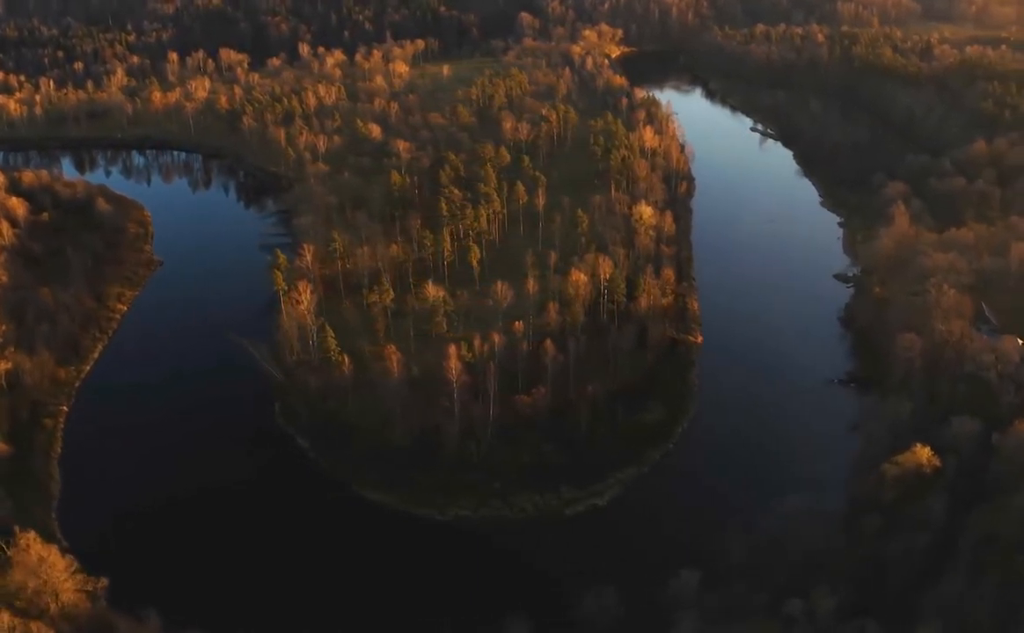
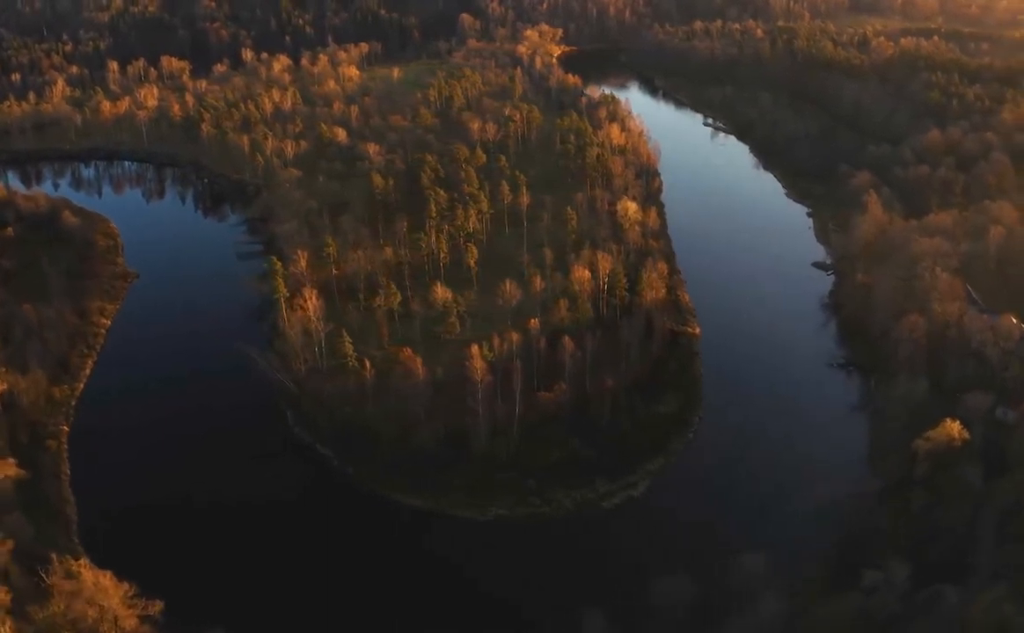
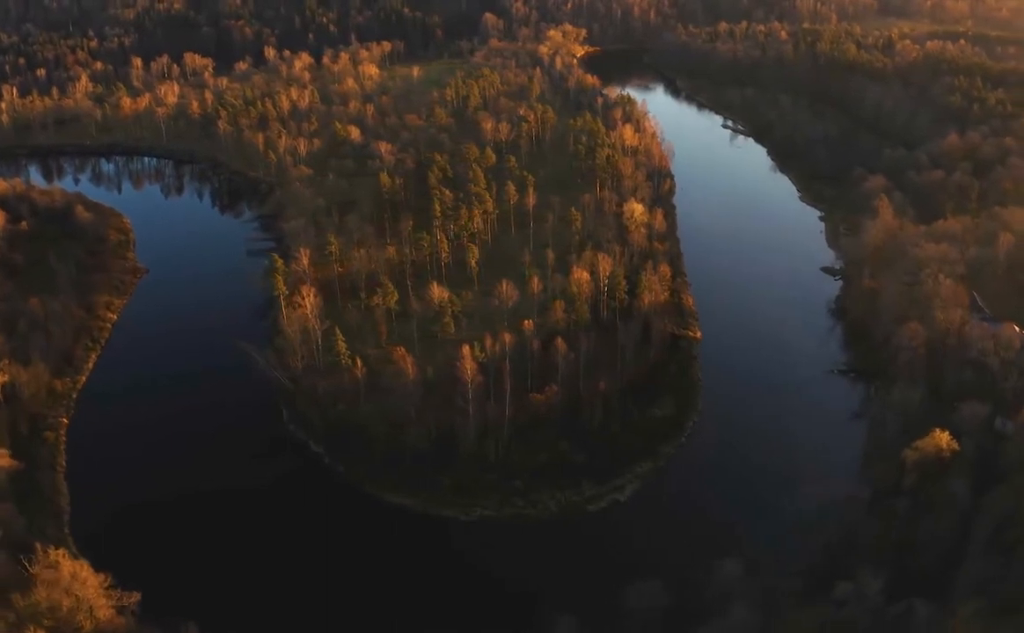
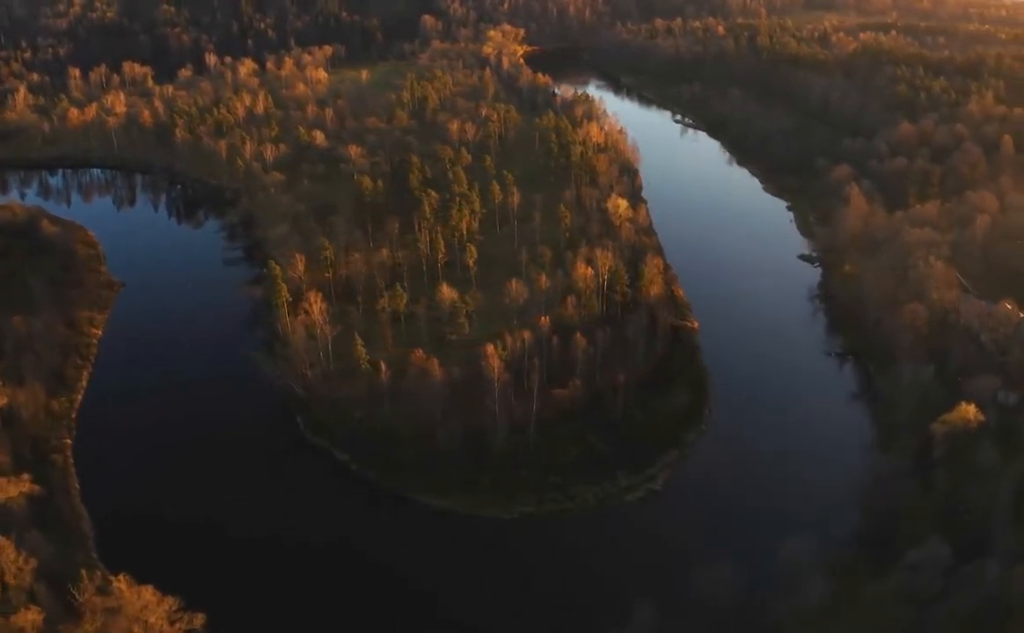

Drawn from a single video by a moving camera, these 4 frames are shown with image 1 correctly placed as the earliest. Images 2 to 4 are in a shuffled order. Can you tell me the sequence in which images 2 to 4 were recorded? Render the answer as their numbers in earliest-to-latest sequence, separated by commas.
3, 2, 4
